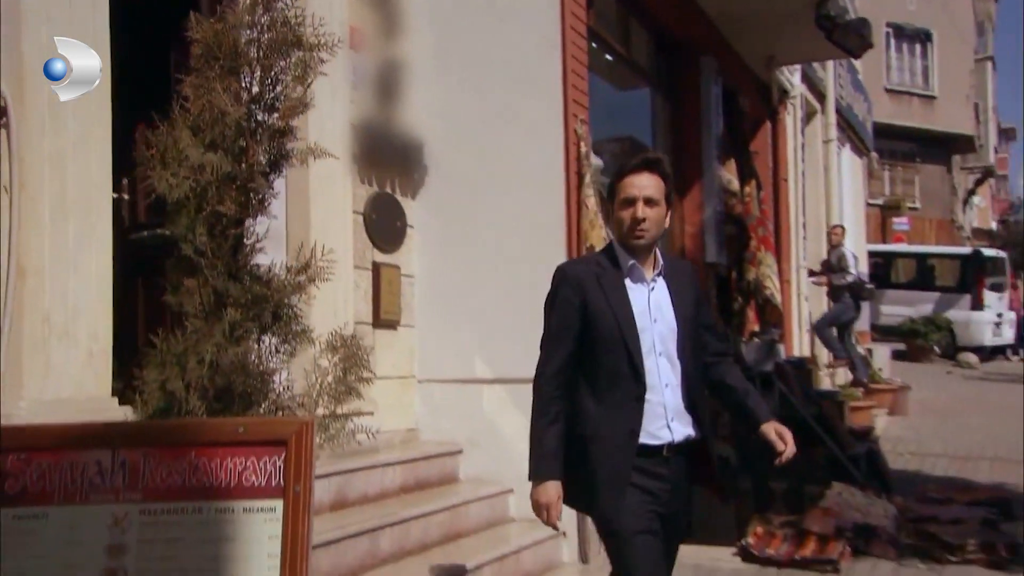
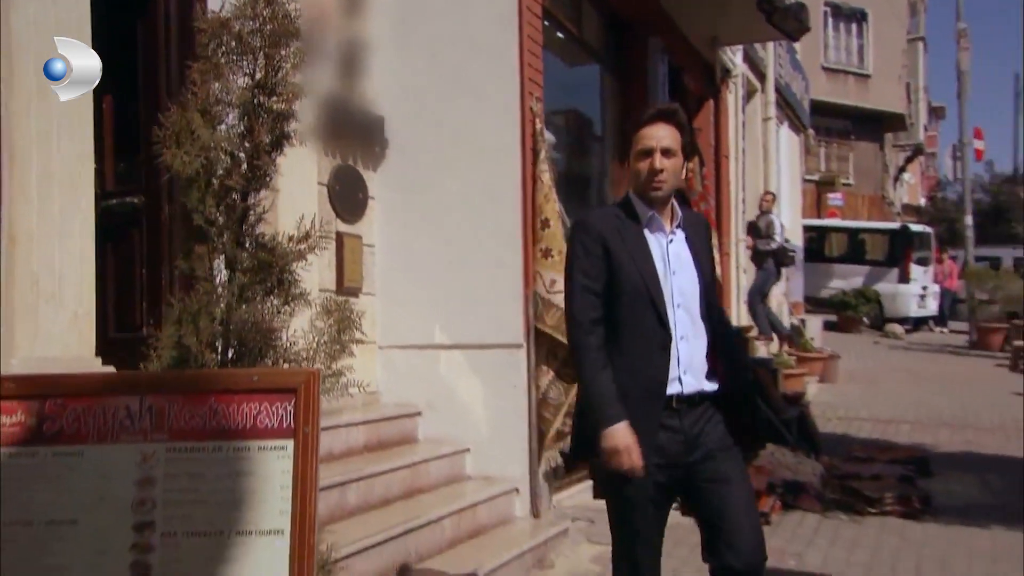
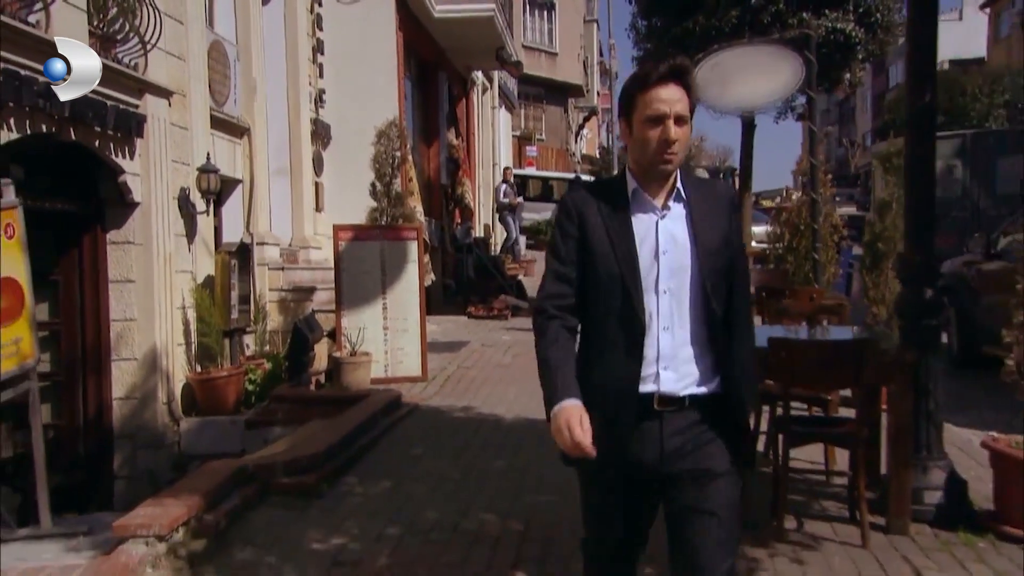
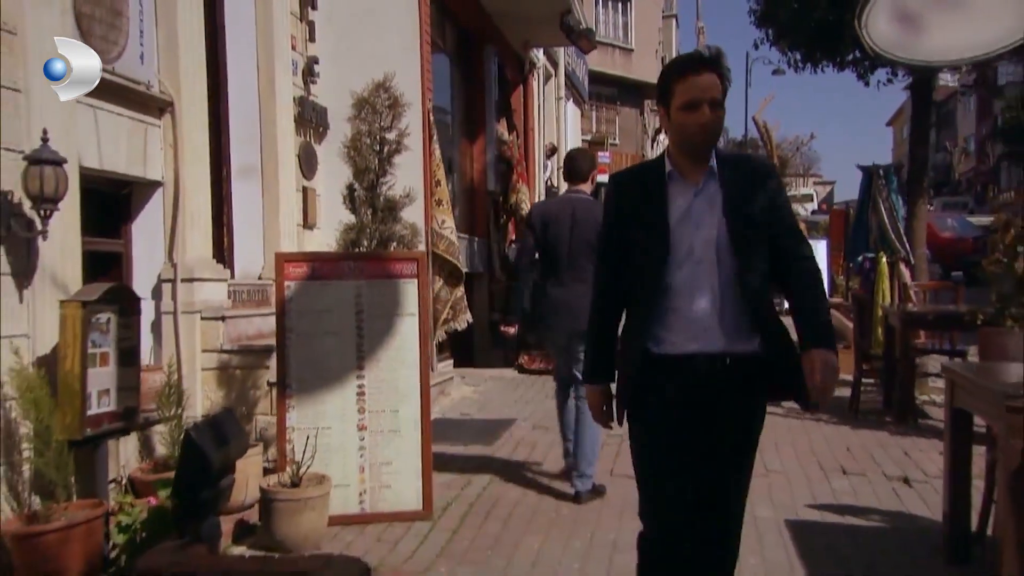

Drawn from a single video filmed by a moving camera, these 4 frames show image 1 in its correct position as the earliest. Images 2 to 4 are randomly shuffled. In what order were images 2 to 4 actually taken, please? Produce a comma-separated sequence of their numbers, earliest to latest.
2, 4, 3
